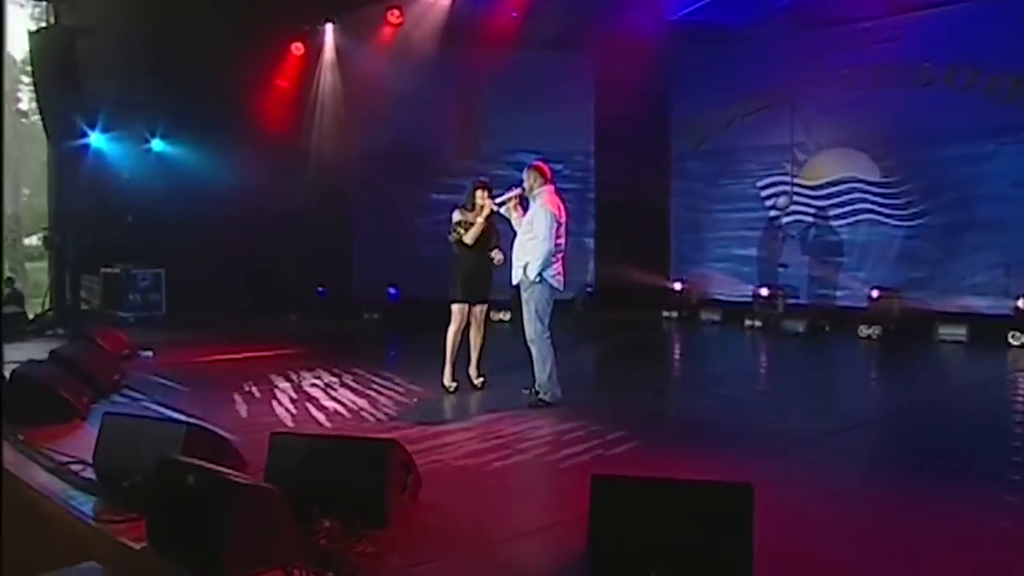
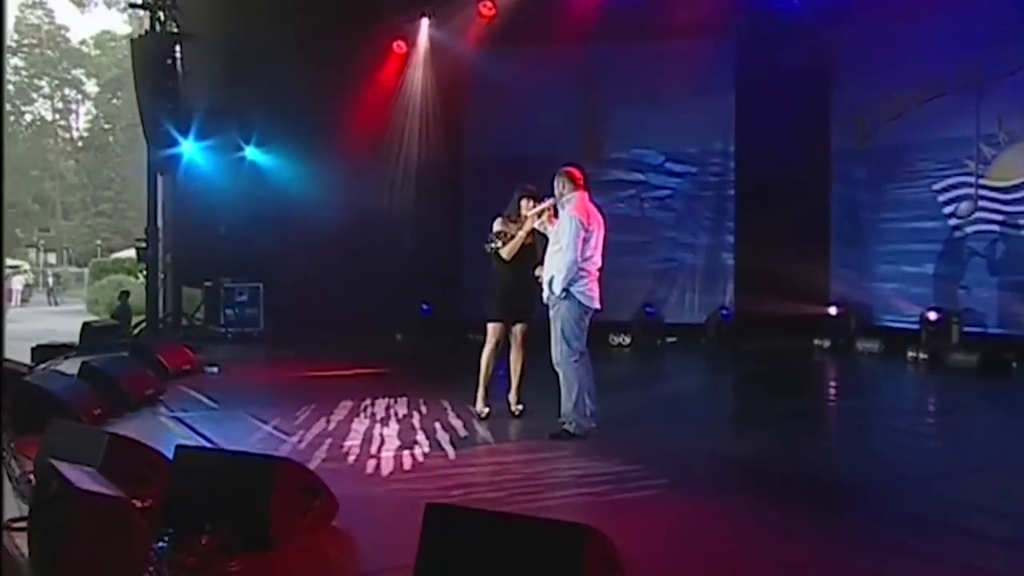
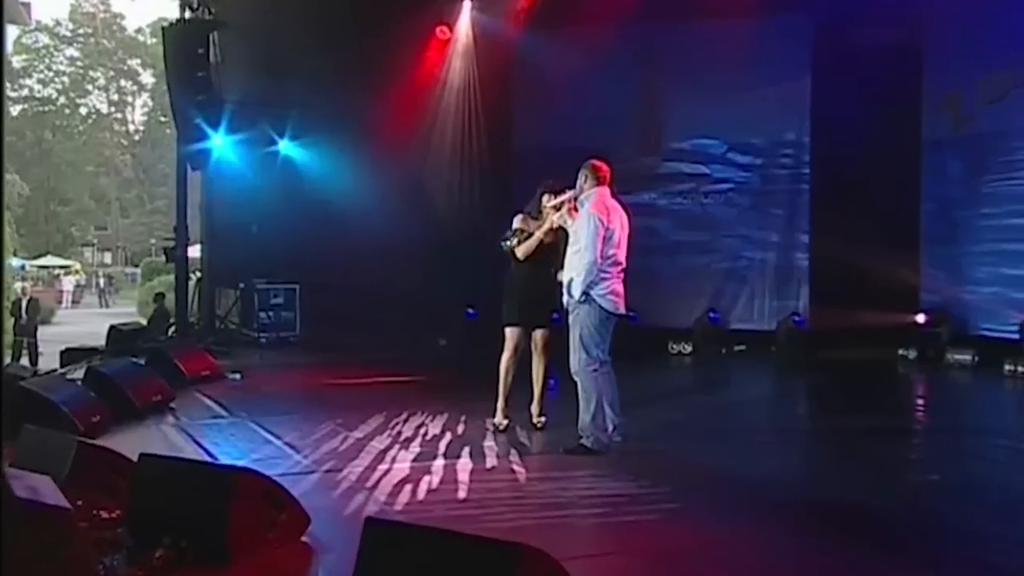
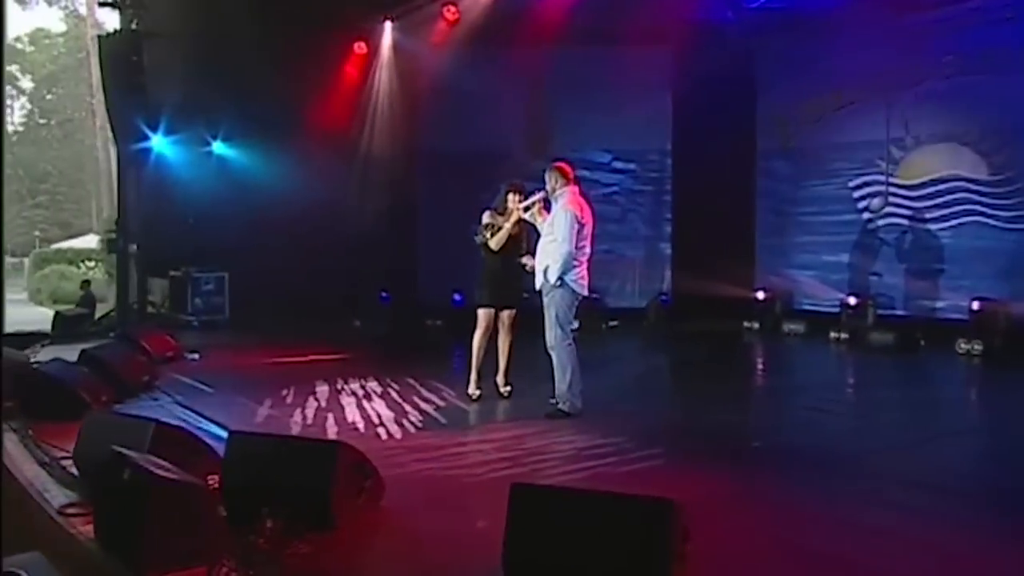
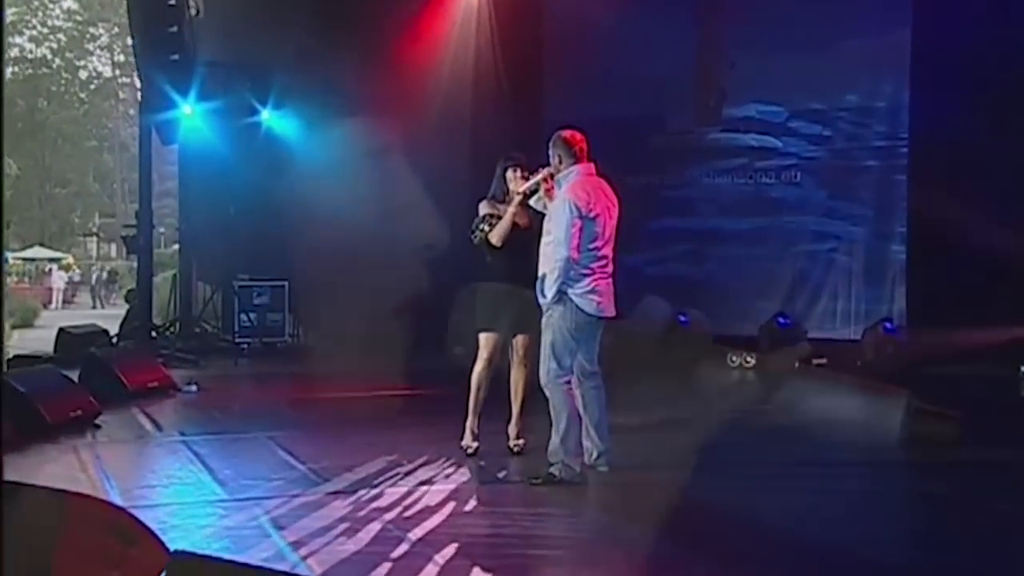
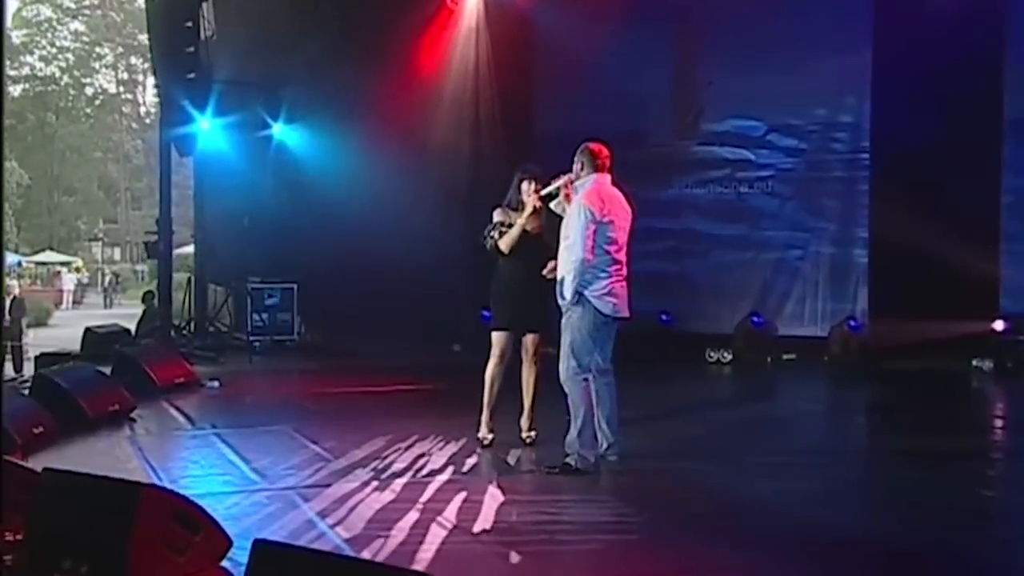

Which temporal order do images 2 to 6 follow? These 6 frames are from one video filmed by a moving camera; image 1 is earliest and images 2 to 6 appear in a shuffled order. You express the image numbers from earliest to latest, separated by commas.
4, 2, 3, 6, 5
